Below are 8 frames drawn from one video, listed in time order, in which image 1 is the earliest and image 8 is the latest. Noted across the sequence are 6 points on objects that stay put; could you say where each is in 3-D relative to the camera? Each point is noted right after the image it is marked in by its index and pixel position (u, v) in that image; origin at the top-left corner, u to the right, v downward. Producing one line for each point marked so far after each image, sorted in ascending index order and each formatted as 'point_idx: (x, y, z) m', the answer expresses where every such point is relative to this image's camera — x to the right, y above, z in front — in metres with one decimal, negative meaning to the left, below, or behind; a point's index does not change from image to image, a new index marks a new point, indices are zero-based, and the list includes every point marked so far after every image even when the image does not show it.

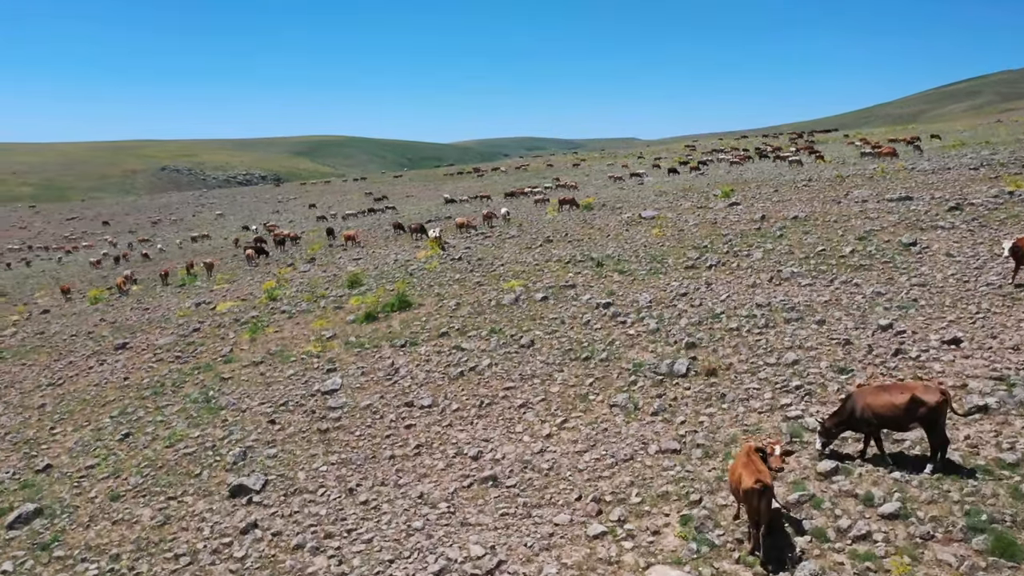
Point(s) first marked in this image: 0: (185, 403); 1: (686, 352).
0: (-5.9, -2.1, +14.9) m
1: (+2.8, -1.1, +13.4) m
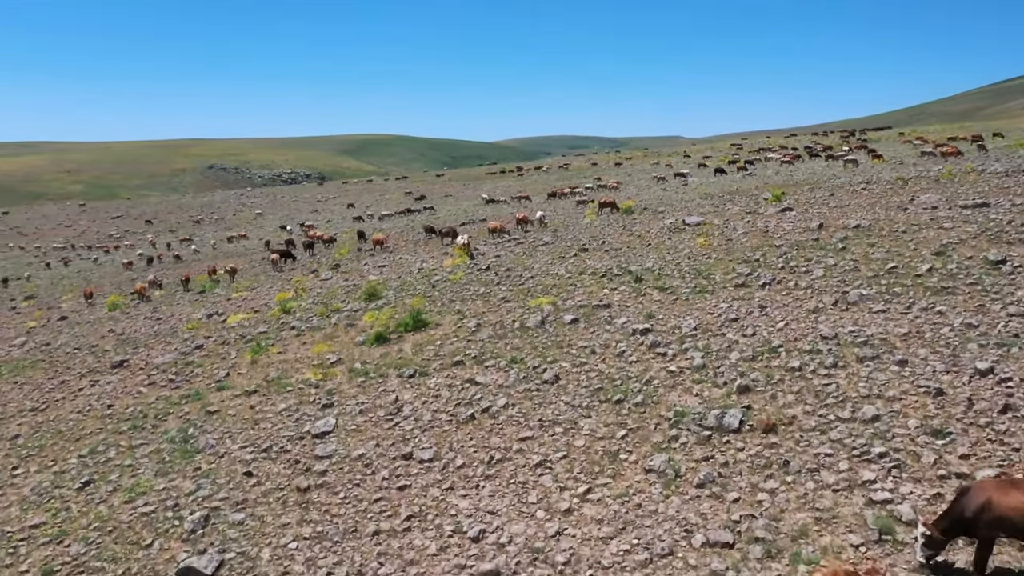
0: (-5.6, -2.5, +13.1) m
1: (+3.0, -1.5, +11.2) m
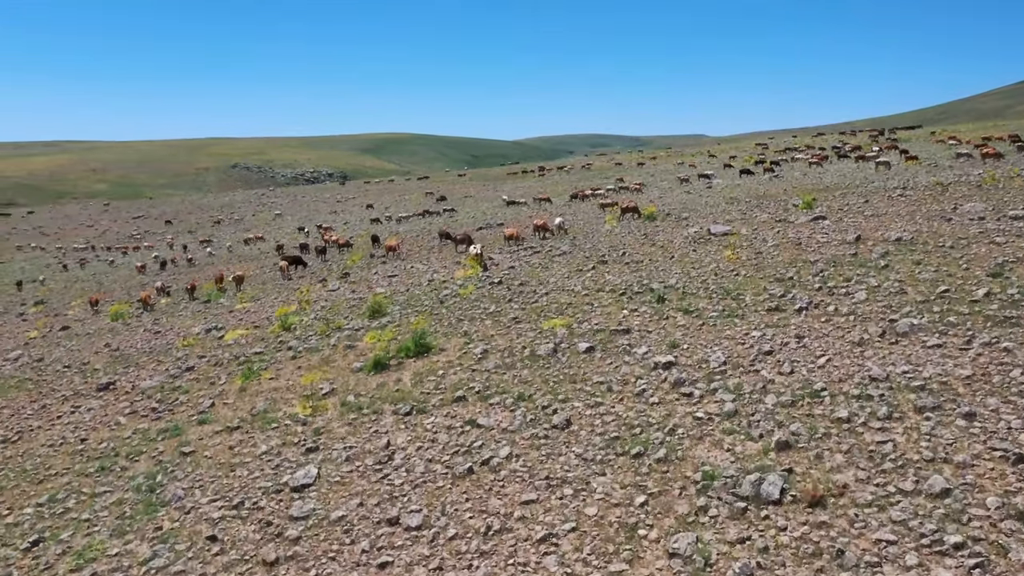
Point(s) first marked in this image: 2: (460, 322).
0: (-5.5, -2.9, +11.8) m
1: (+3.1, -2.0, +9.6) m
2: (-1.2, -0.8, +19.5) m
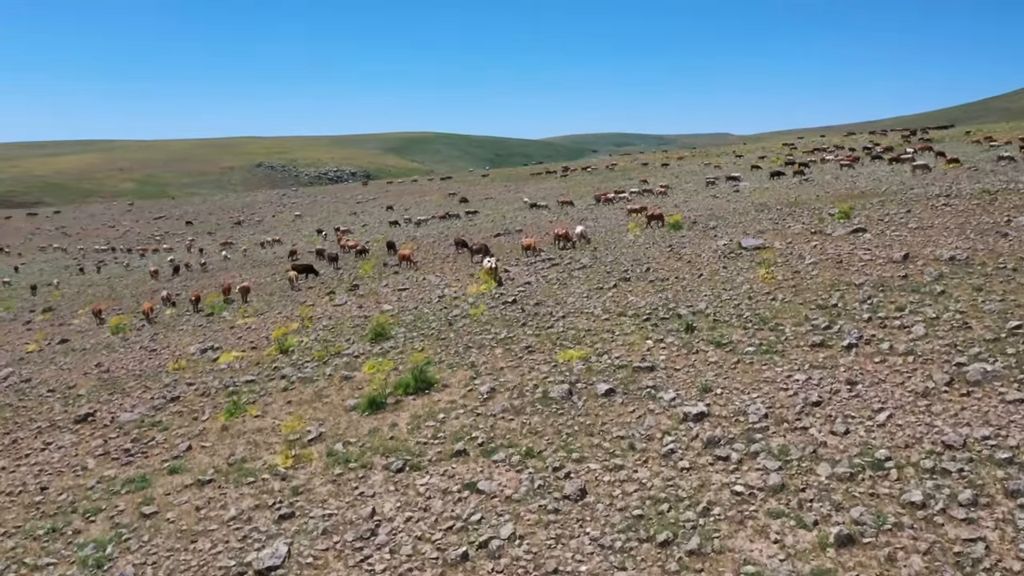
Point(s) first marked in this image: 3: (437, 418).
0: (-5.5, -3.4, +10.2) m
1: (+3.1, -2.5, +7.8) m
2: (-1.0, -1.3, +17.8) m
3: (-1.2, -2.1, +13.4) m
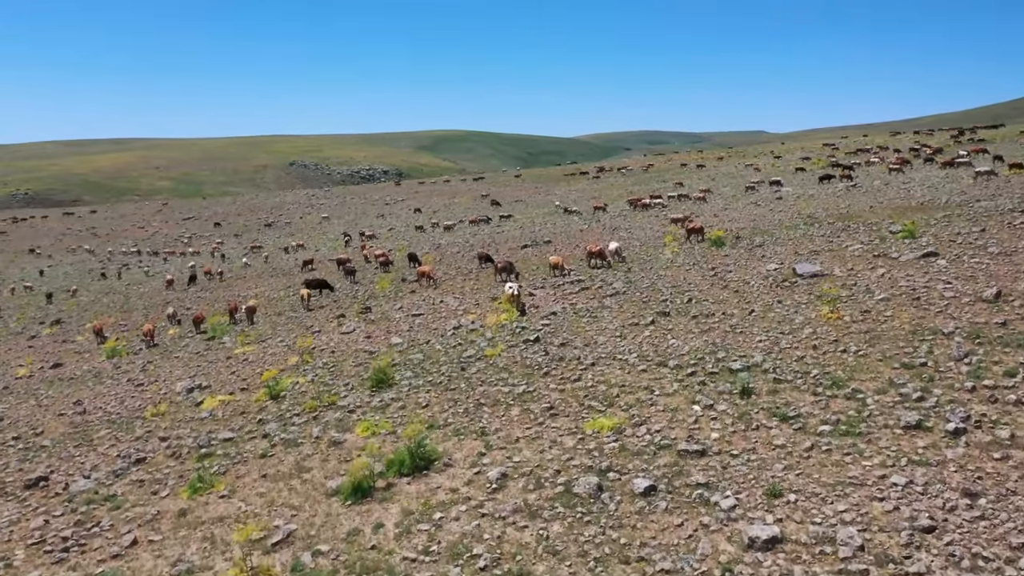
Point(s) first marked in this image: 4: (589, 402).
0: (-5.4, -4.3, +7.7) m
1: (+3.0, -3.5, +5.0) m
2: (-0.6, -2.2, +15.1) m
3: (-1.0, -3.0, +10.7) m
4: (+1.4, -2.0, +14.7) m
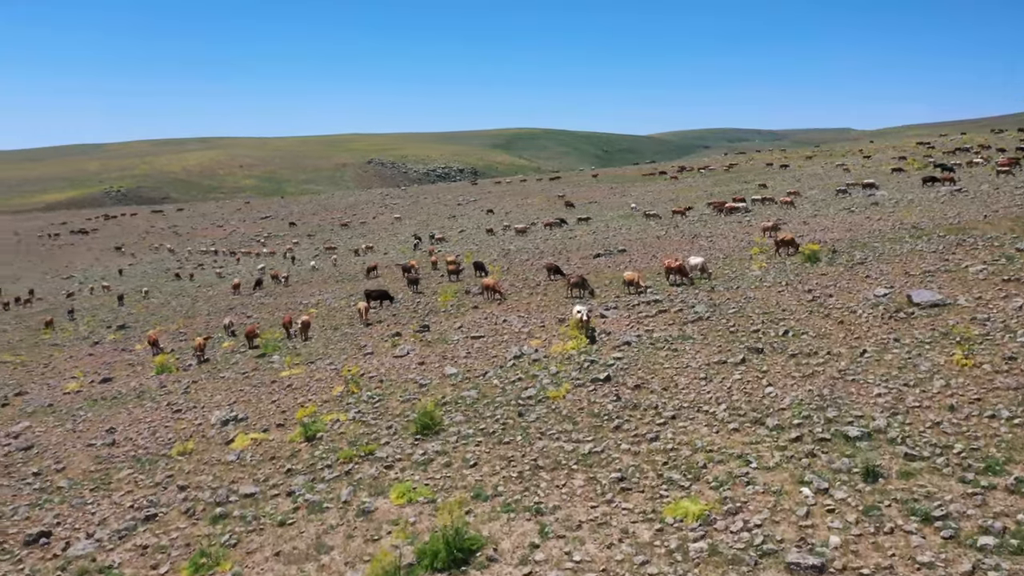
0: (-5.1, -4.8, +5.8) m
1: (+3.0, -4.2, +2.3) m
2: (+0.4, -2.8, +12.7) m
3: (-0.5, -3.6, +8.3) m
4: (+2.3, -2.7, +12.1) m
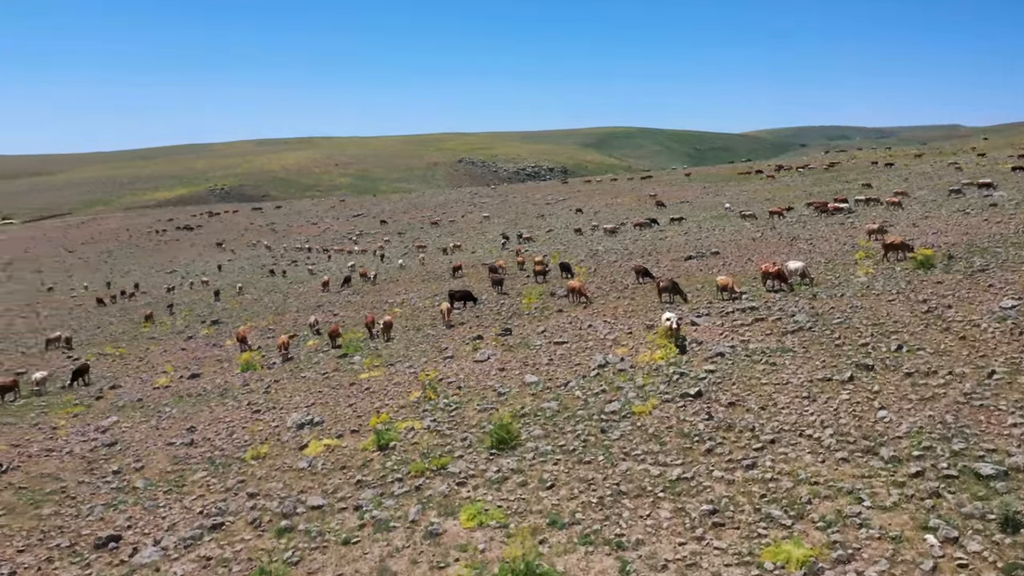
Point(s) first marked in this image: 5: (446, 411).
0: (-4.7, -4.9, +5.3) m
1: (+3.0, -4.3, +1.0) m
2: (+1.5, -3.0, +11.6) m
3: (+0.2, -3.7, +7.4) m
4: (+3.3, -2.8, +10.8) m
5: (-1.4, -2.6, +17.8) m
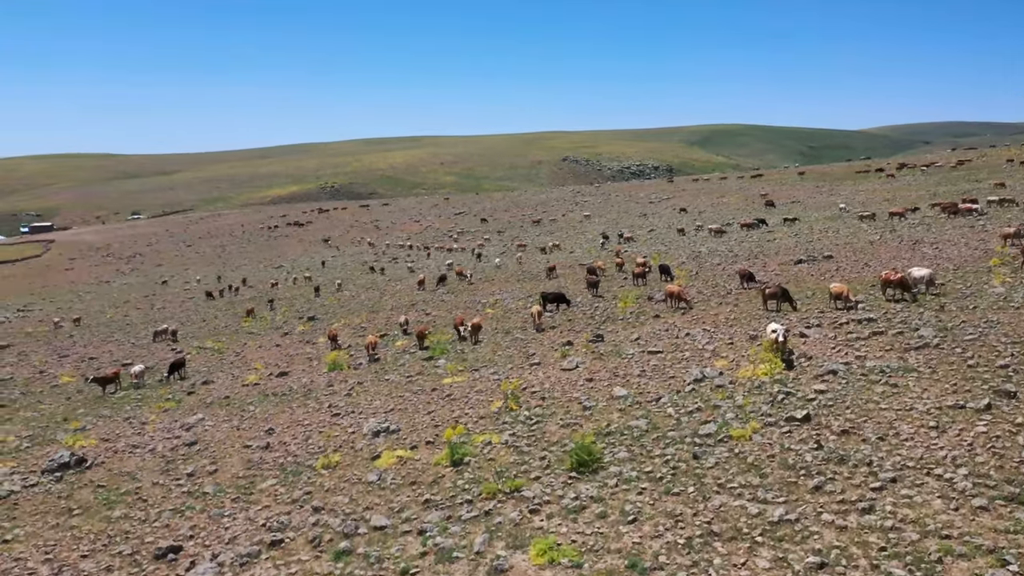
0: (-4.6, -4.9, +4.7) m
1: (+2.6, -4.5, -0.6) m
2: (+2.4, -3.1, +10.1) m
3: (+0.6, -3.9, +6.1) m
4: (+4.2, -3.0, +9.1) m
5: (+0.3, -2.7, +16.7) m
